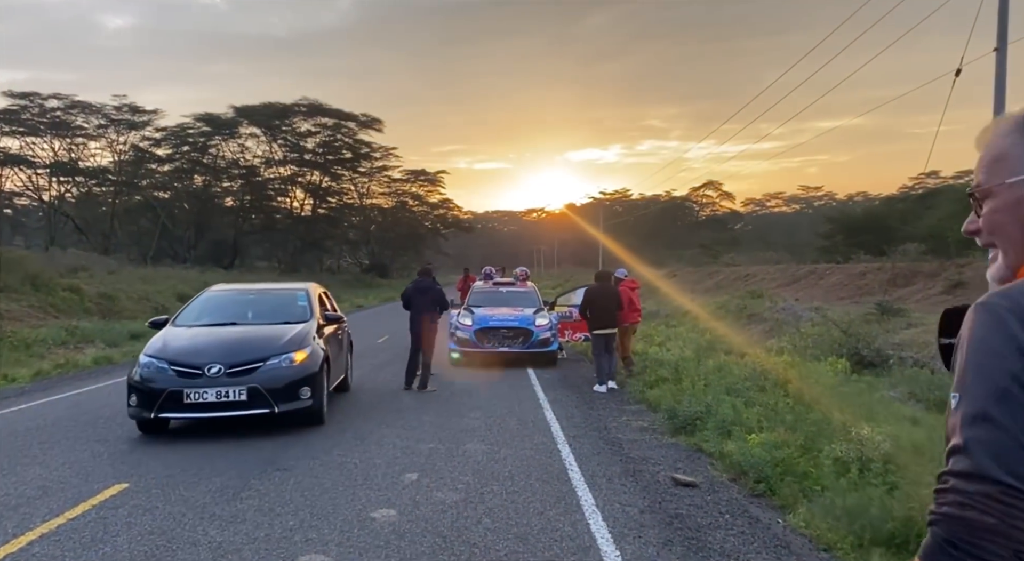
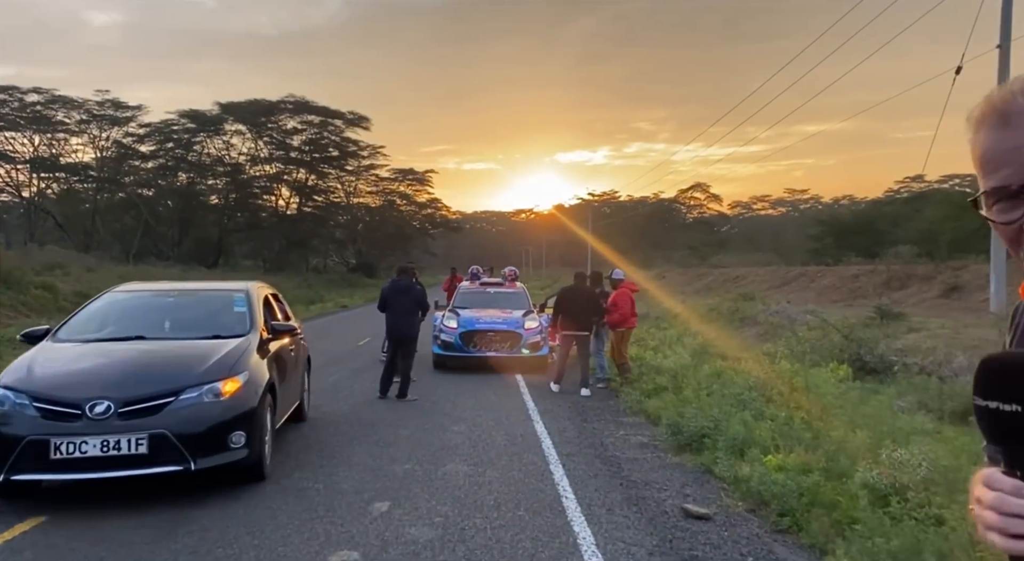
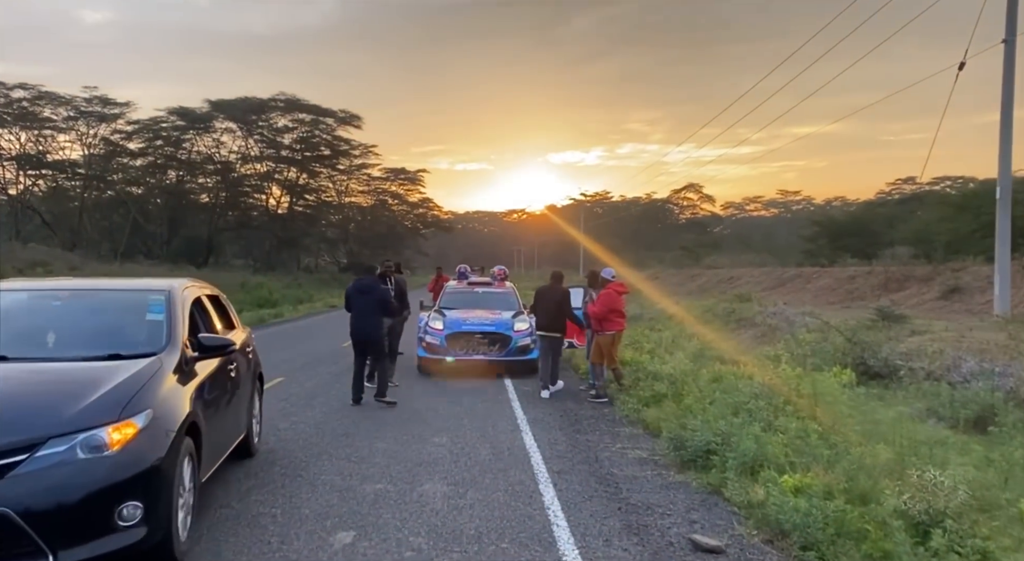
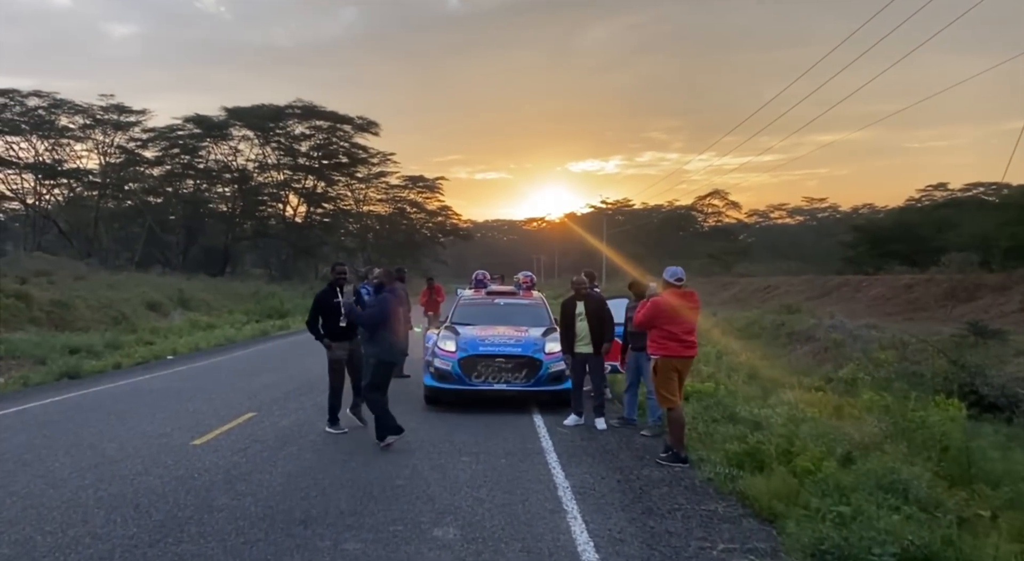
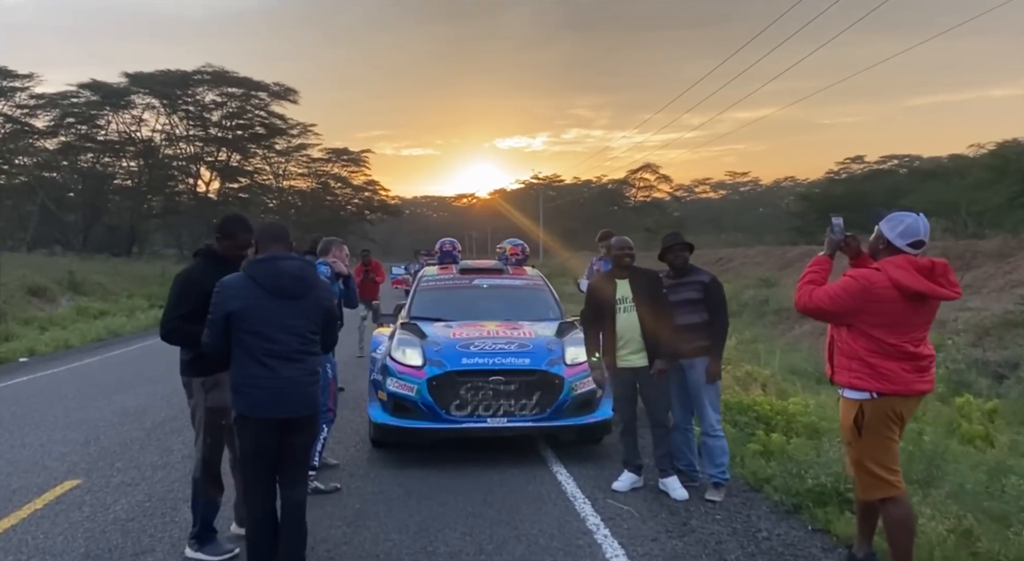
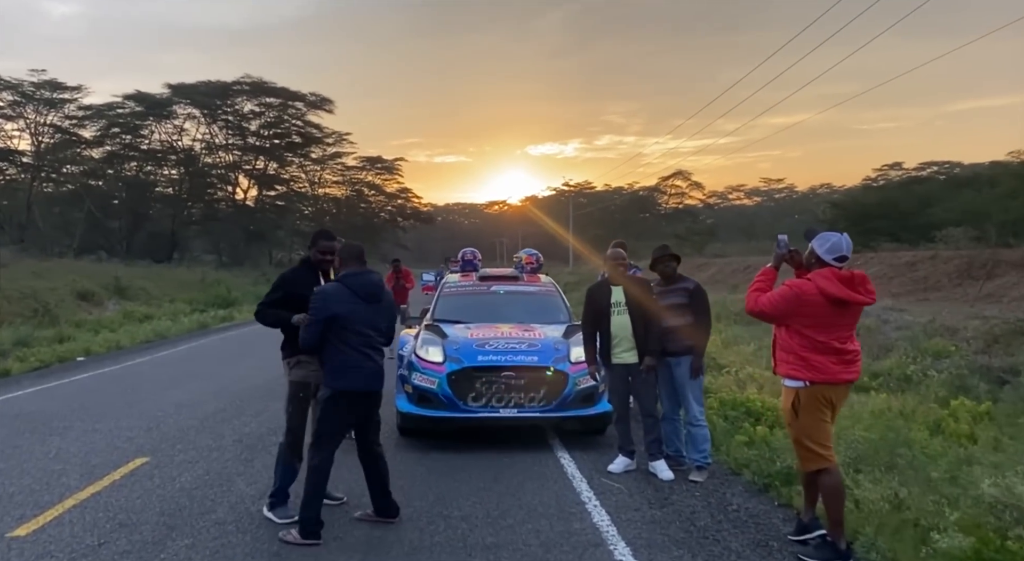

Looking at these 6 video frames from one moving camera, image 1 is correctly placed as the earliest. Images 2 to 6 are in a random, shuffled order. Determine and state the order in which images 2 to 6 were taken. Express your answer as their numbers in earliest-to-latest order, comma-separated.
2, 3, 4, 6, 5
